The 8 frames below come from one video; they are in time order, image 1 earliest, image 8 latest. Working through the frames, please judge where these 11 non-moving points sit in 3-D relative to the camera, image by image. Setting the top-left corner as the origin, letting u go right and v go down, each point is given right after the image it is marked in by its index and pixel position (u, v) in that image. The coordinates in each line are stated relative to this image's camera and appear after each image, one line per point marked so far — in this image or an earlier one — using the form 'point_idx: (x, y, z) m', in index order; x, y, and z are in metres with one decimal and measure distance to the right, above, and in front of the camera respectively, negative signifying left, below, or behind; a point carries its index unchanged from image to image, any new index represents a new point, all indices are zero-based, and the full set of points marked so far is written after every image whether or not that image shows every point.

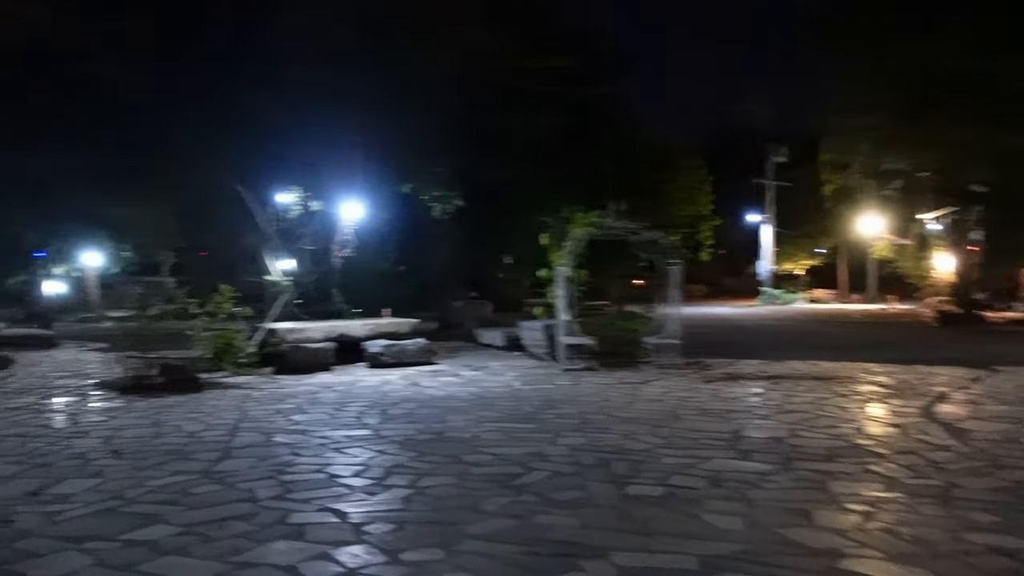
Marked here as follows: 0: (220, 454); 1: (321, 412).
0: (-2.3, -1.3, +7.2) m
1: (-2.0, -1.3, +9.4) m
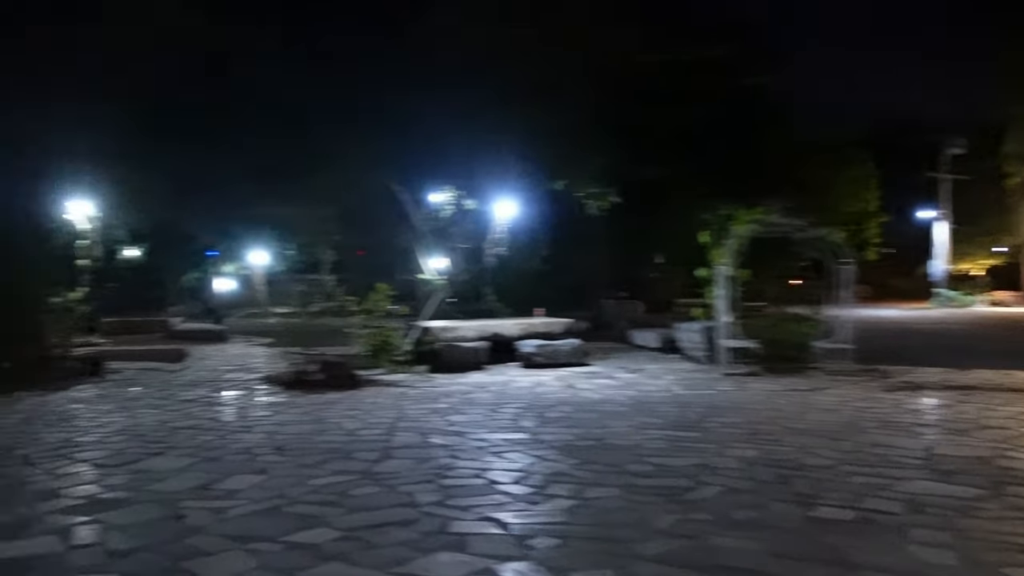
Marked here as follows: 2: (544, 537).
0: (-1.1, -1.3, +7.1) m
1: (-0.4, -1.3, +9.3) m
2: (+0.2, -1.4, +5.0) m
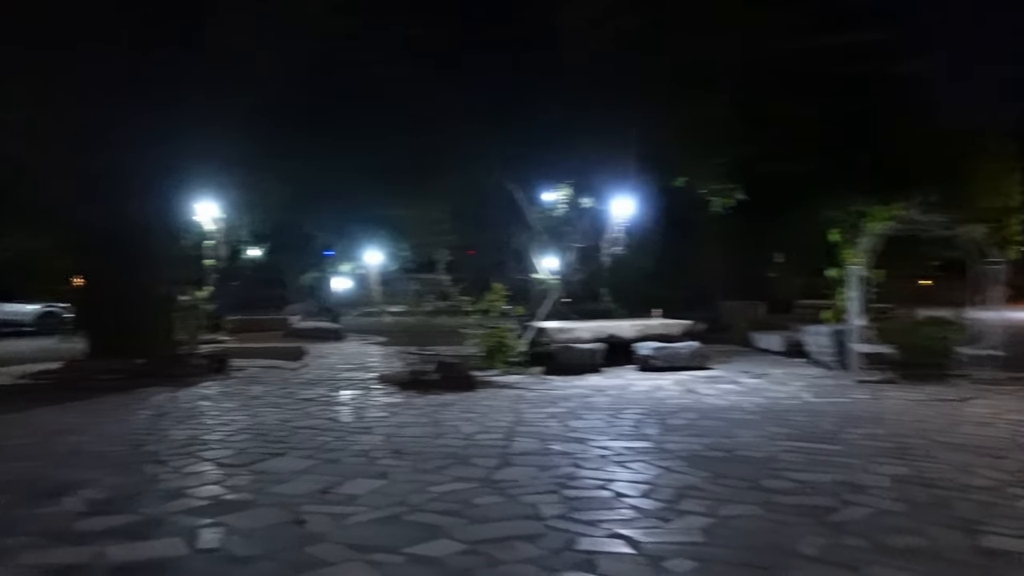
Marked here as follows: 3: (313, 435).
0: (-0.1, -1.3, +6.9) m
1: (+0.8, -1.3, +8.9) m
2: (+0.9, -1.4, +4.7) m
3: (-1.8, -1.3, +8.0) m
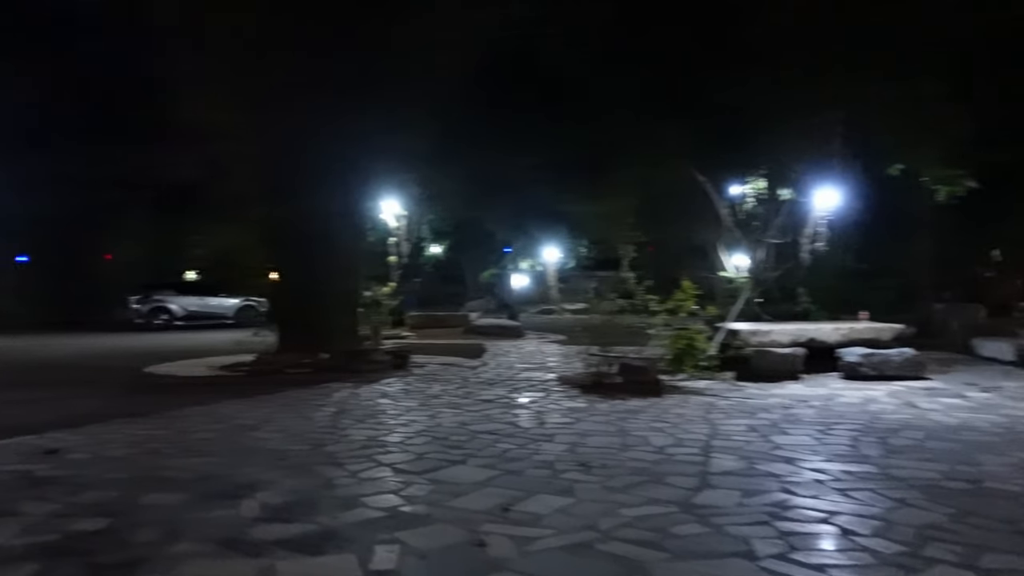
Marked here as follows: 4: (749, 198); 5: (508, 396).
0: (+1.3, -1.3, +6.1) m
1: (+2.6, -1.3, +8.0) m
2: (+1.8, -1.4, +3.8) m
3: (-0.2, -1.3, +7.6) m
4: (+4.0, +1.5, +14.5) m
5: (0.0, -1.3, +10.5) m
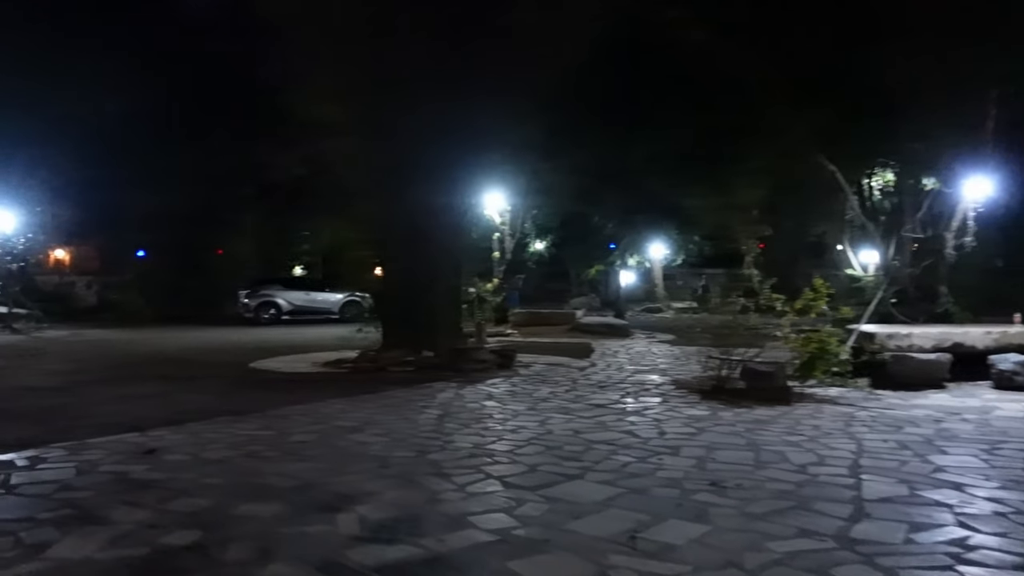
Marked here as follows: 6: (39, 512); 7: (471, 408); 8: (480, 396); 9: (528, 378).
0: (+2.0, -1.3, +5.3) m
1: (+3.5, -1.3, +7.0) m
2: (+2.3, -1.4, +2.9) m
3: (+0.8, -1.3, +6.9) m
4: (+5.7, +1.5, +13.3) m
5: (+1.2, -1.2, +9.8) m
6: (-2.8, -1.3, +5.4) m
7: (-0.4, -1.2, +9.2) m
8: (-0.4, -1.2, +10.1) m
9: (+0.2, -1.2, +11.9) m
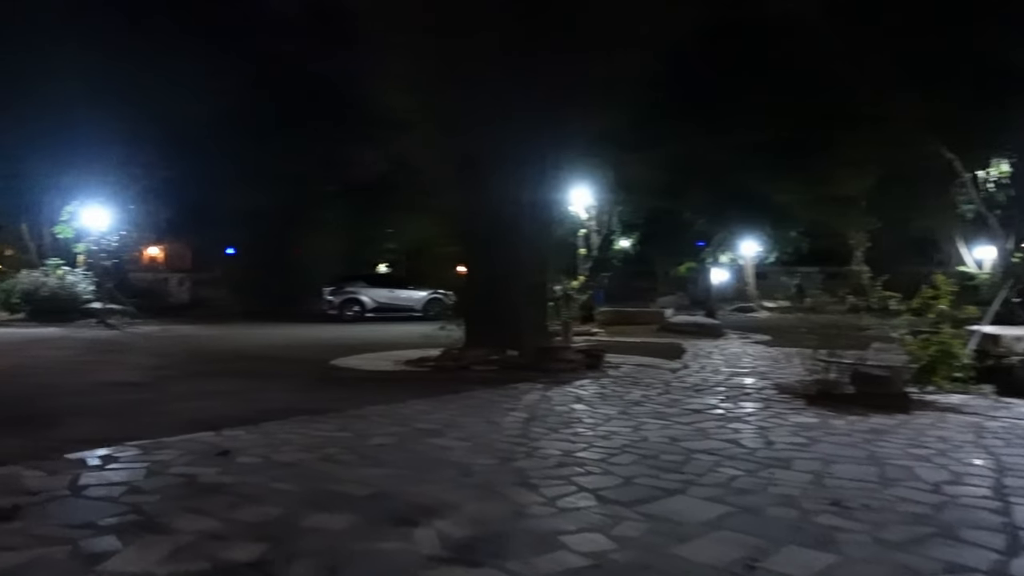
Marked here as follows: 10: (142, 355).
0: (+2.5, -1.3, +4.5) m
1: (+4.2, -1.3, +6.1) m
2: (+2.5, -1.4, +2.1) m
3: (+1.4, -1.2, +6.2) m
4: (+6.9, +1.5, +12.2) m
5: (+2.1, -1.2, +9.1) m
6: (-2.3, -1.3, +5.1) m
7: (+0.4, -1.2, +8.7) m
8: (+0.6, -1.2, +9.5) m
9: (+1.3, -1.1, +11.3) m
10: (-6.3, -1.1, +15.2) m
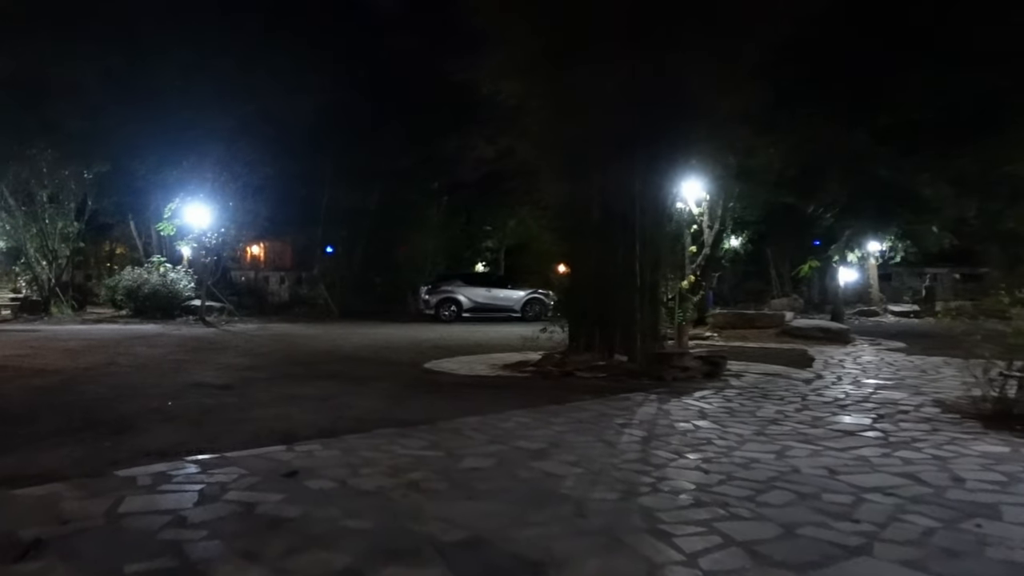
0: (+3.0, -1.3, +3.1) m
1: (+4.8, -1.3, +4.4) m
2: (+2.8, -1.4, +0.7) m
3: (+2.1, -1.2, +4.9) m
4: (+8.2, +1.5, +10.2) m
5: (+3.1, -1.2, +7.7) m
6: (-1.7, -1.2, +4.1) m
7: (+1.4, -1.2, +7.4) m
8: (+1.6, -1.2, +8.2) m
9: (+2.6, -1.1, +9.9) m
10: (-4.6, -1.1, +14.6) m
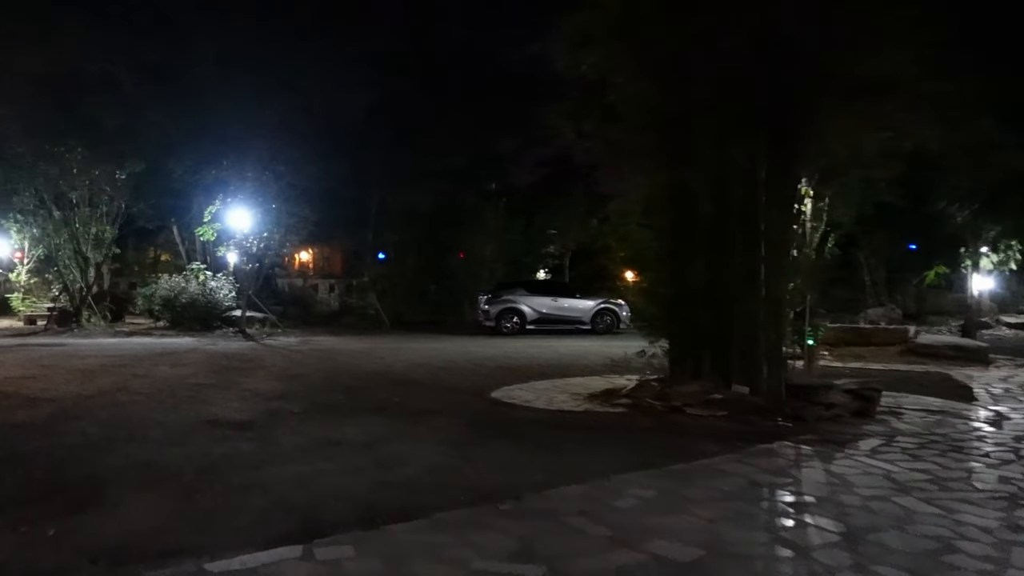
0: (+3.4, -1.3, +0.5) m
1: (+5.4, -1.3, +1.8) m
2: (+3.1, -1.4, -1.8) m
3: (+2.6, -1.3, +2.4) m
4: (+9.0, +1.4, +7.4) m
5: (+3.8, -1.3, +5.1) m
6: (-1.2, -1.3, +1.8) m
7: (+2.1, -1.3, +4.9) m
8: (+2.4, -1.3, +5.8) m
9: (+3.4, -1.2, +7.4) m
10: (-3.5, -1.2, +12.5) m
